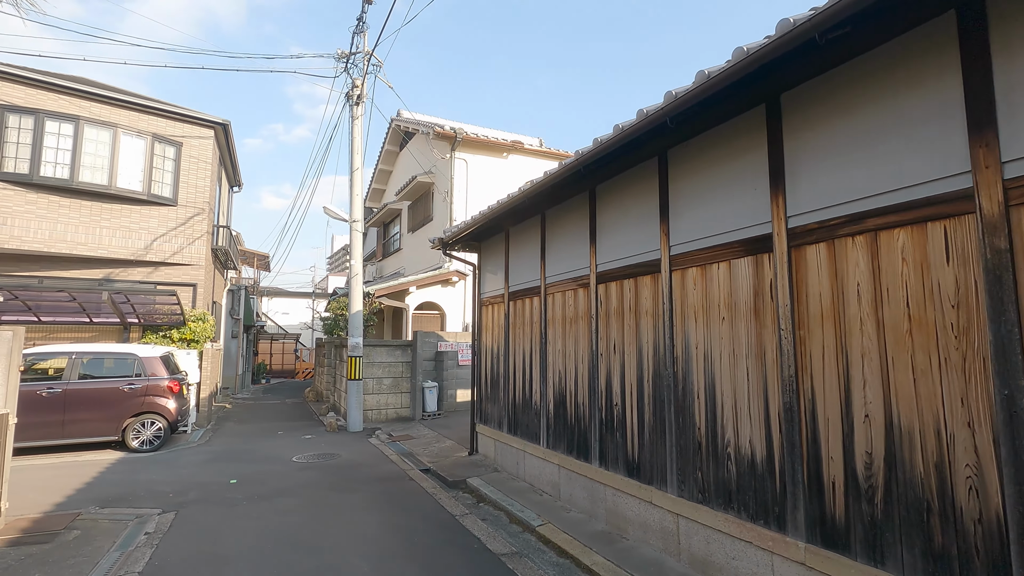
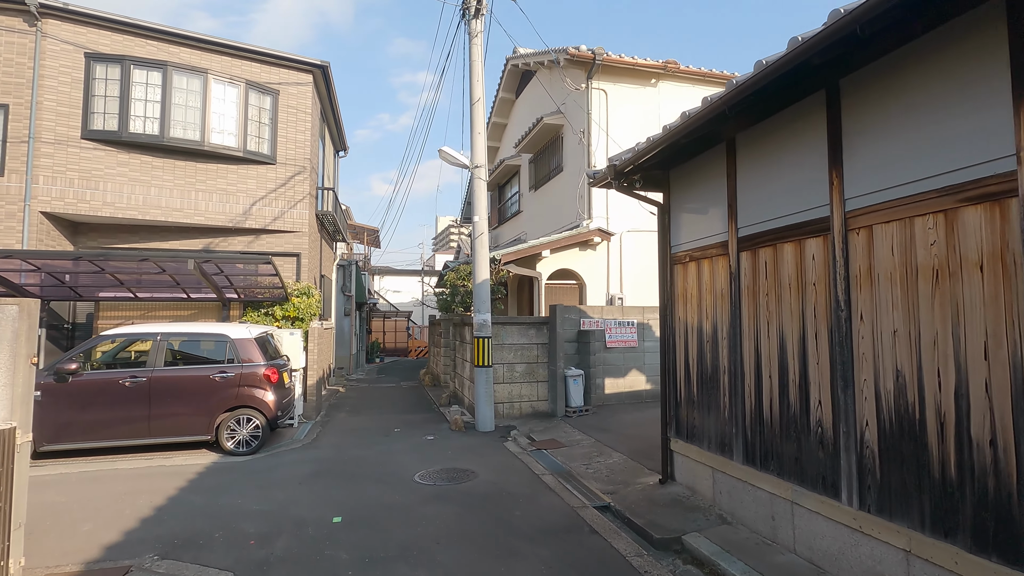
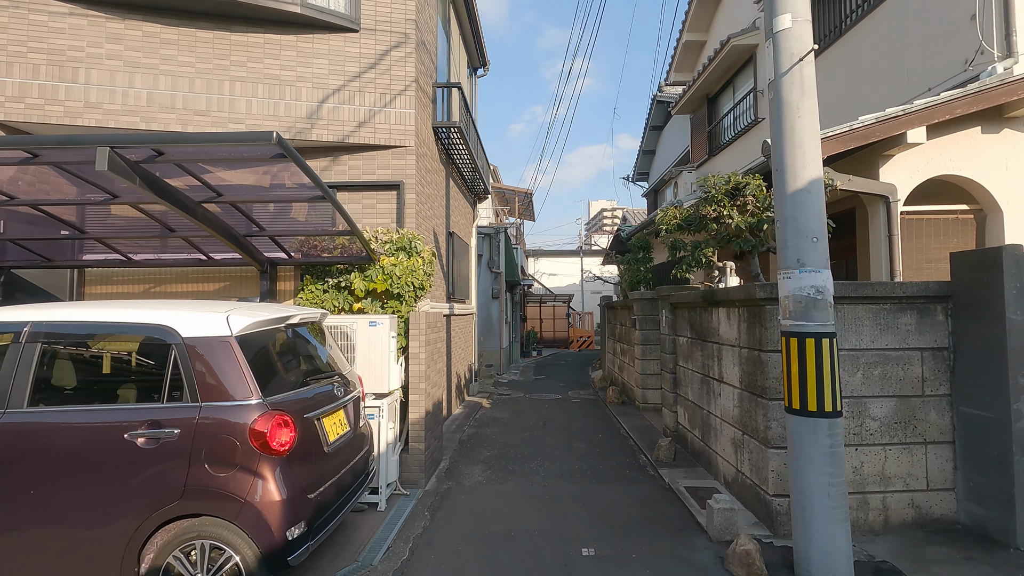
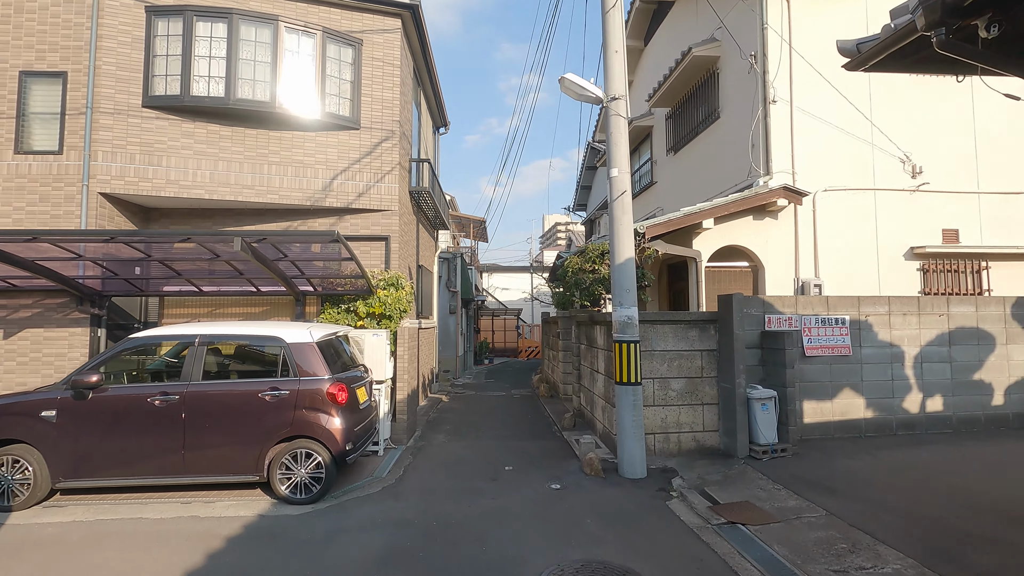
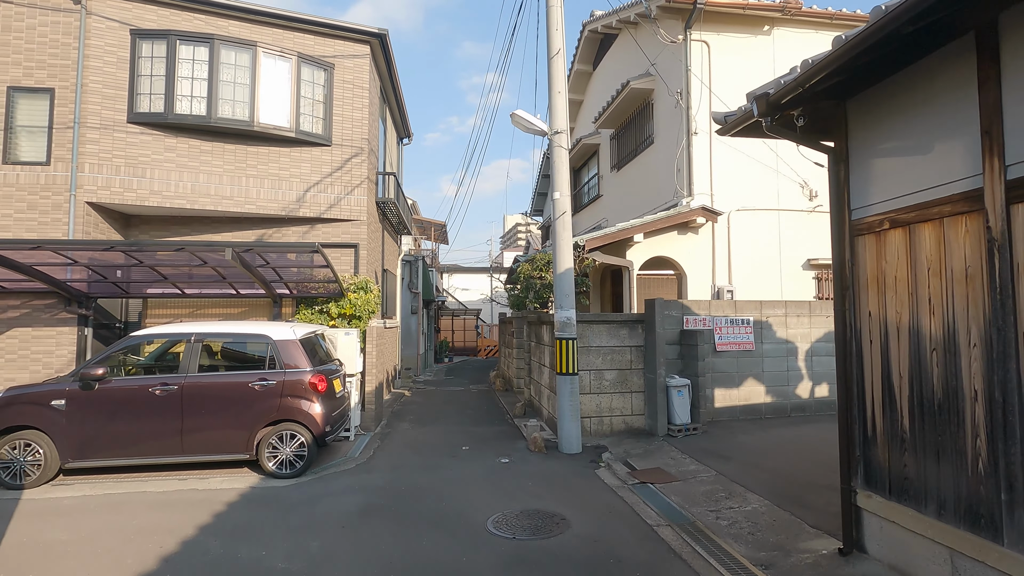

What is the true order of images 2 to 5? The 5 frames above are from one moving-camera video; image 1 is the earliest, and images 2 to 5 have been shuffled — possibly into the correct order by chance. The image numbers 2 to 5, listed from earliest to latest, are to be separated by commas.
2, 5, 4, 3
